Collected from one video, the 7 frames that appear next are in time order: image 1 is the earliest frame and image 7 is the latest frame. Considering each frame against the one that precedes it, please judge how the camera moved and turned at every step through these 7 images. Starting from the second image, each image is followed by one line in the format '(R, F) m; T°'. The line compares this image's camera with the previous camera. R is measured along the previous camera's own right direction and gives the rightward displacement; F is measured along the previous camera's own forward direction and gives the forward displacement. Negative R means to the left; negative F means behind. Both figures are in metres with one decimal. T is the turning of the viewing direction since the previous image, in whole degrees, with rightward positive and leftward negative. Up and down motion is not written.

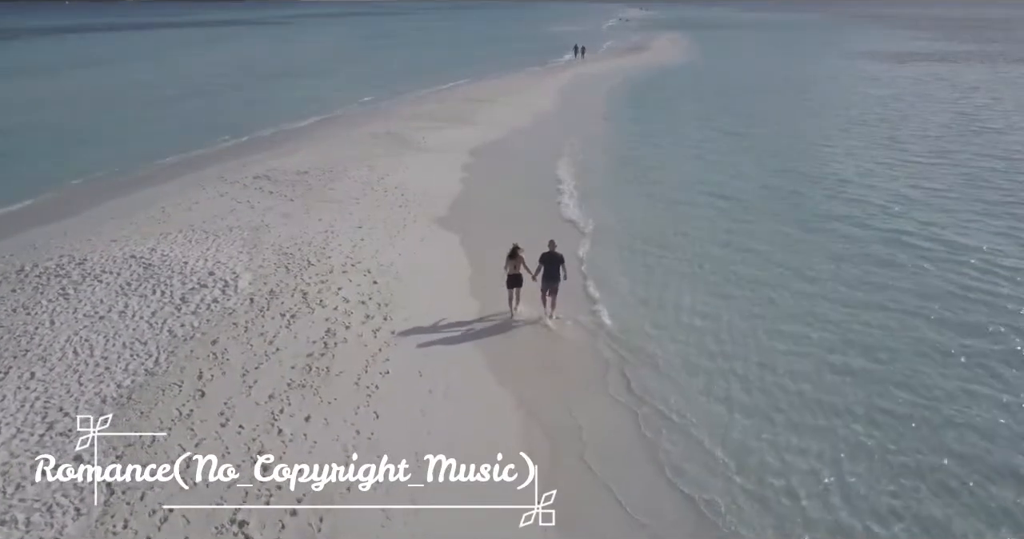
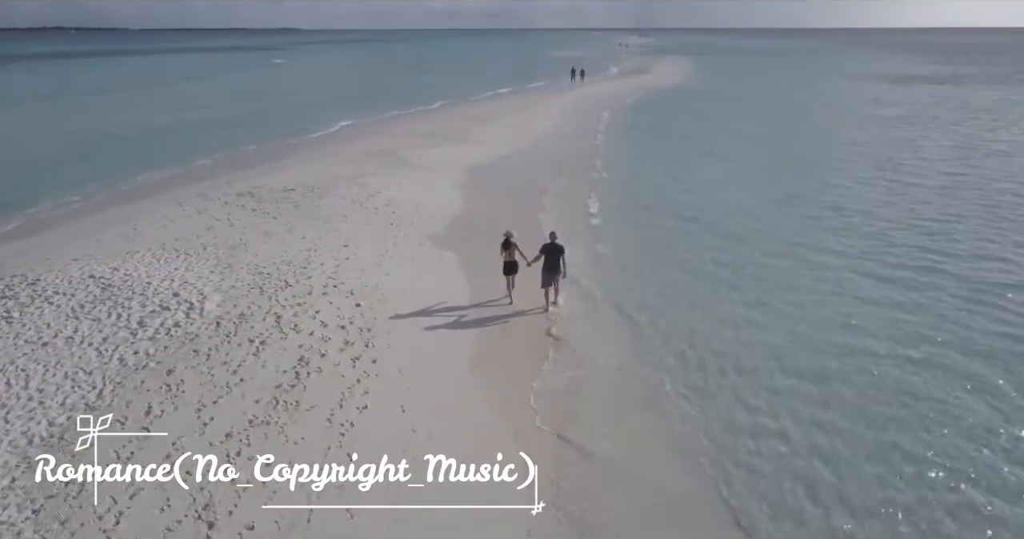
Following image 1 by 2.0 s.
(+0.1, +1.1) m; 0°
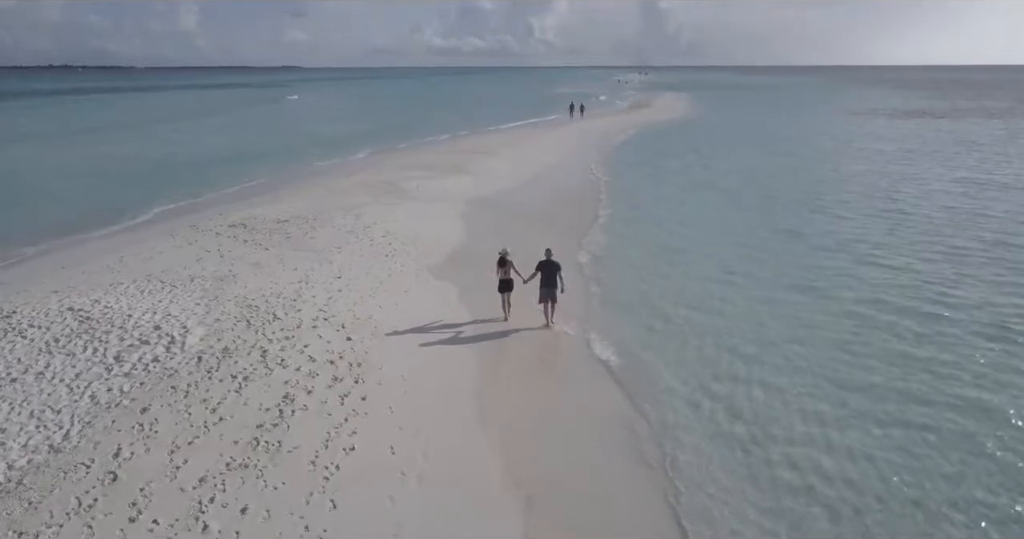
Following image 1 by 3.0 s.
(0.0, +0.5) m; 0°
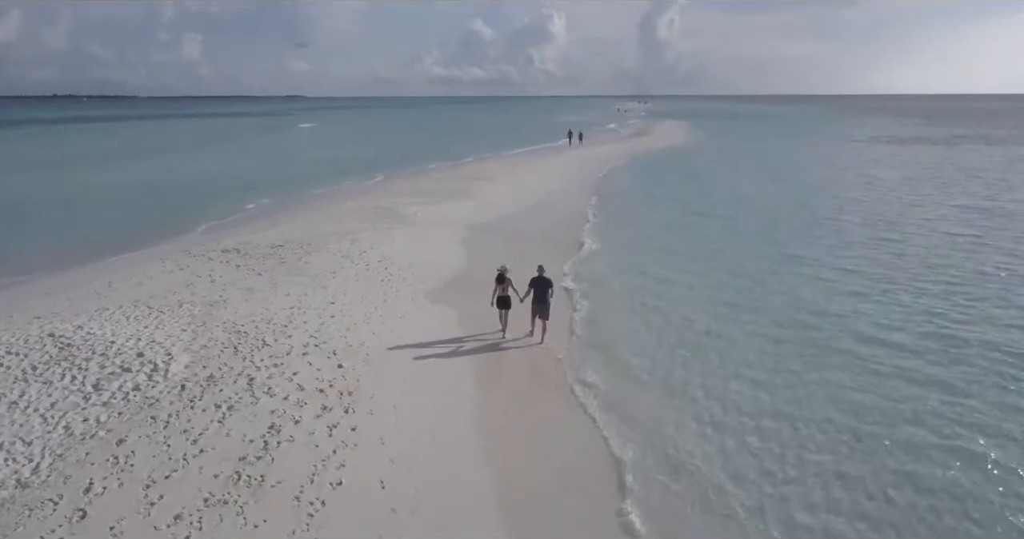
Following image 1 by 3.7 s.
(0.0, +0.4) m; 0°
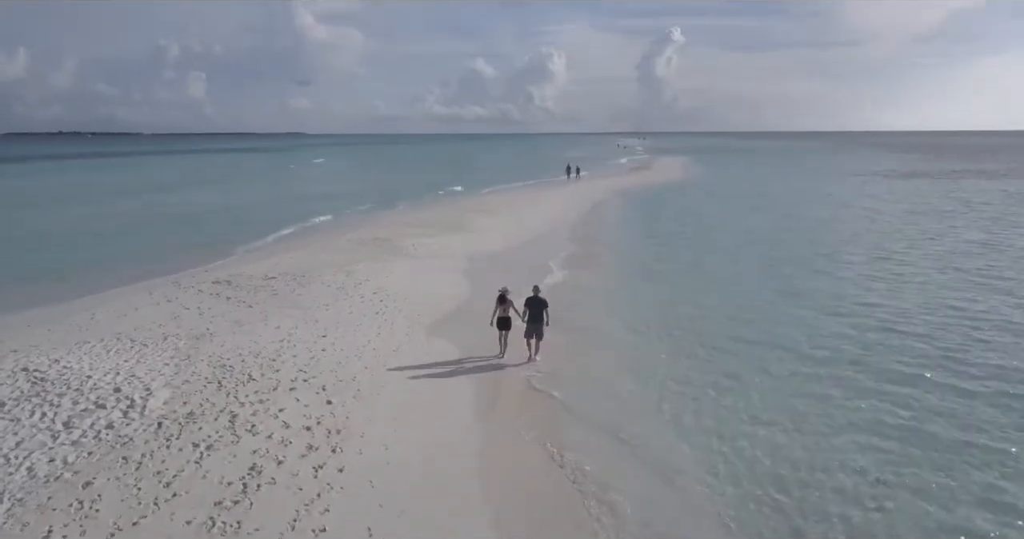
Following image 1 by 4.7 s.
(0.0, +0.5) m; 0°
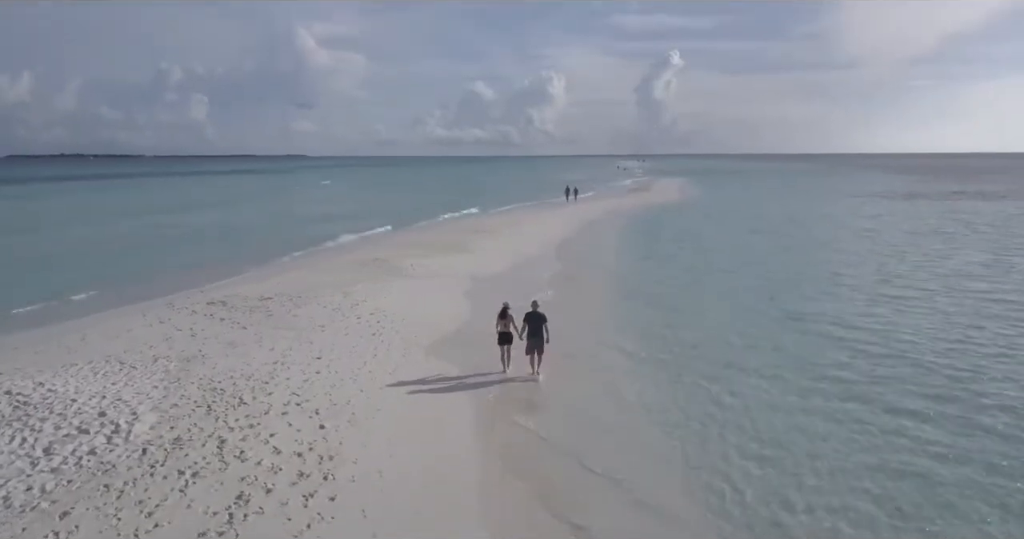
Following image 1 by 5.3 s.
(0.0, +0.3) m; 0°
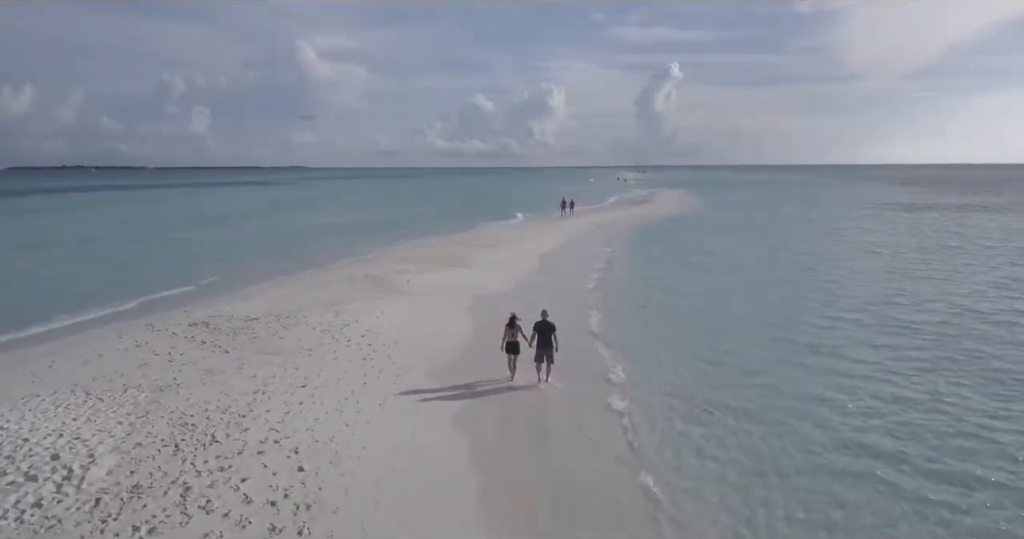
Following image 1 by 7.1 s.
(0.0, +0.8) m; 0°
